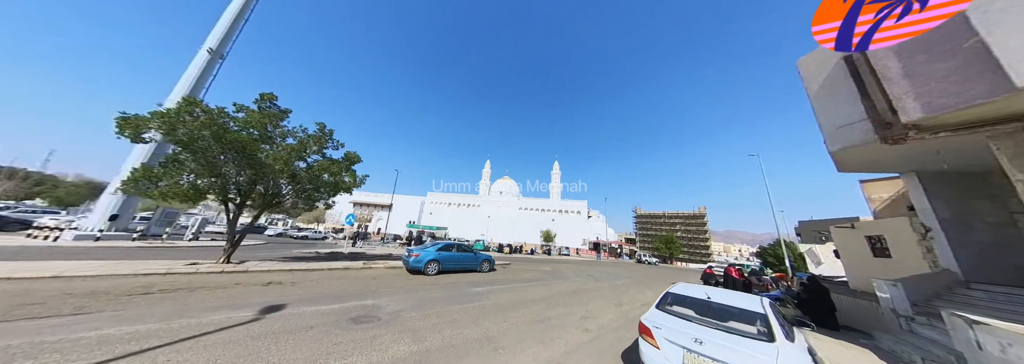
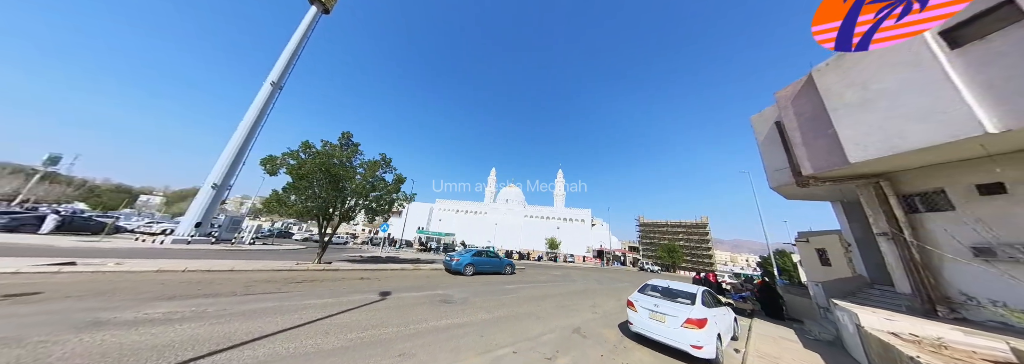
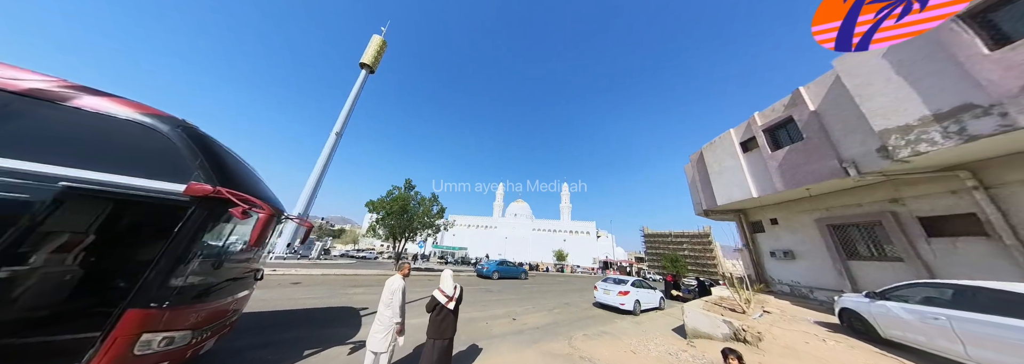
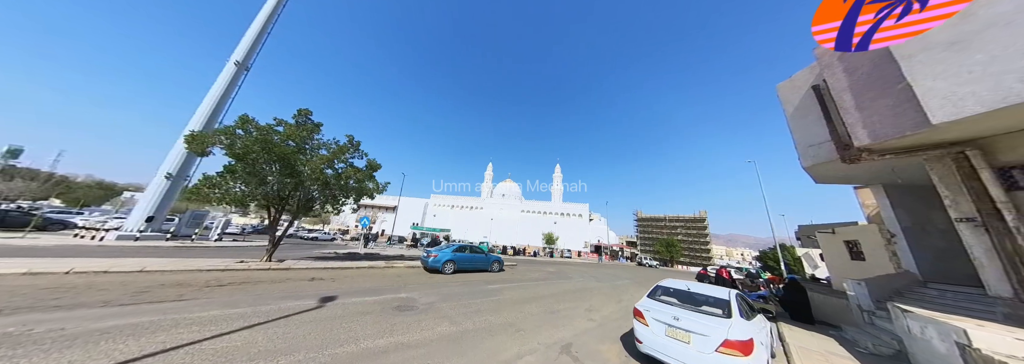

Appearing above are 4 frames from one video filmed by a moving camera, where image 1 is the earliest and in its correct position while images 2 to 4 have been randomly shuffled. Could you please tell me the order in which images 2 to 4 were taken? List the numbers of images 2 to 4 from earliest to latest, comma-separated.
4, 2, 3
